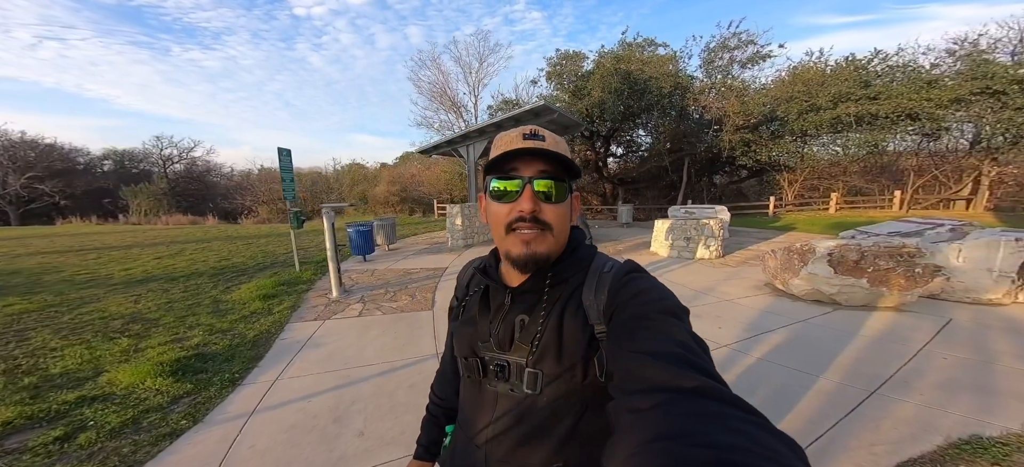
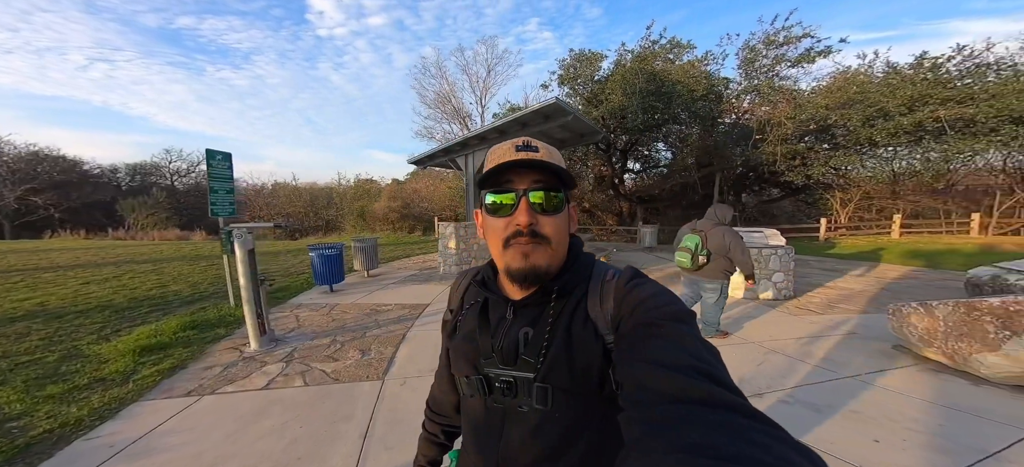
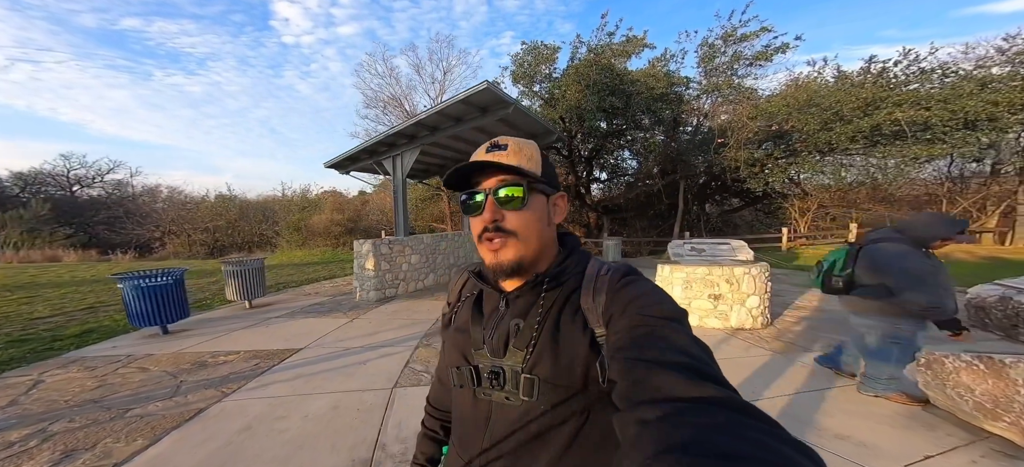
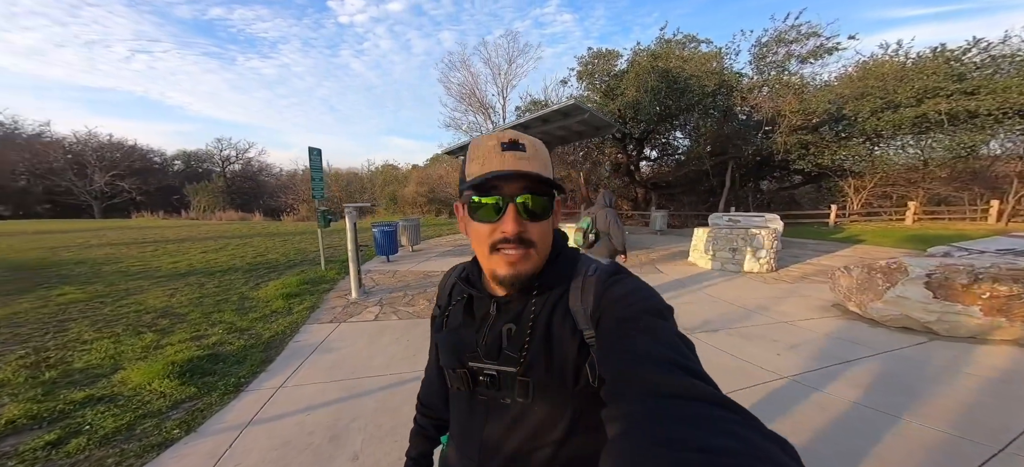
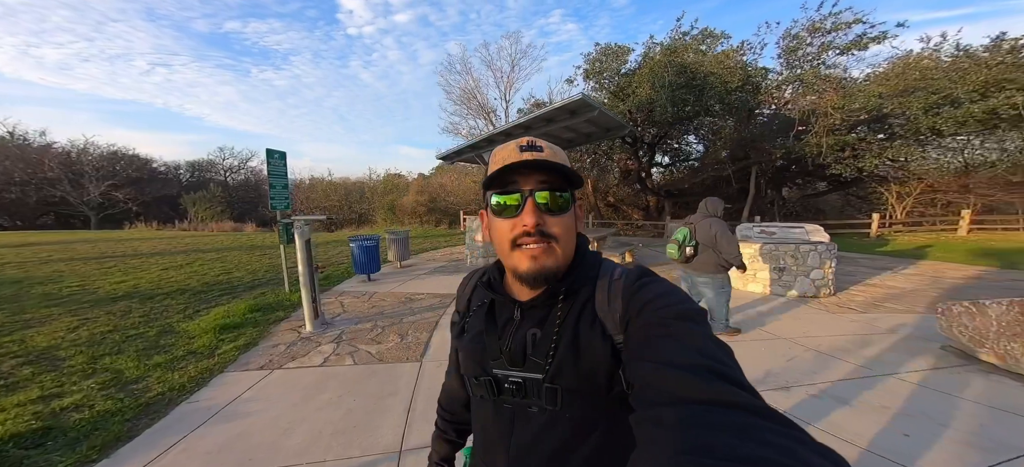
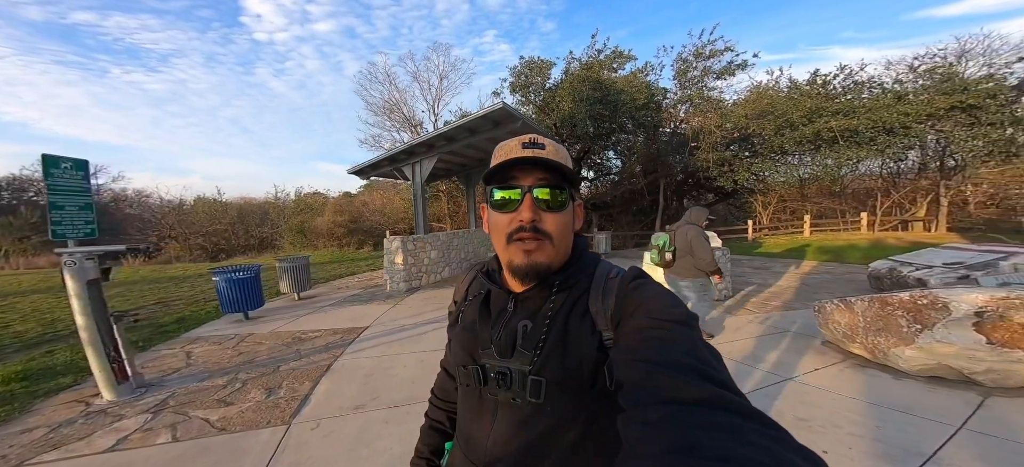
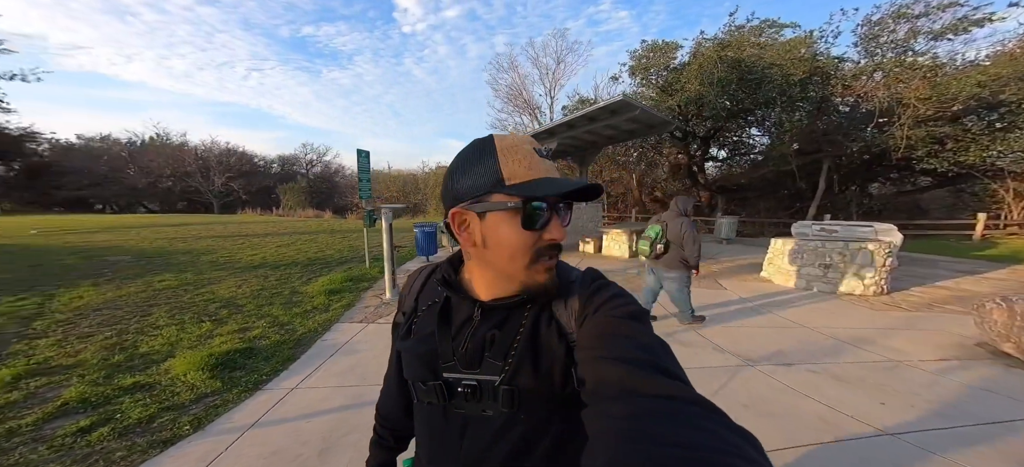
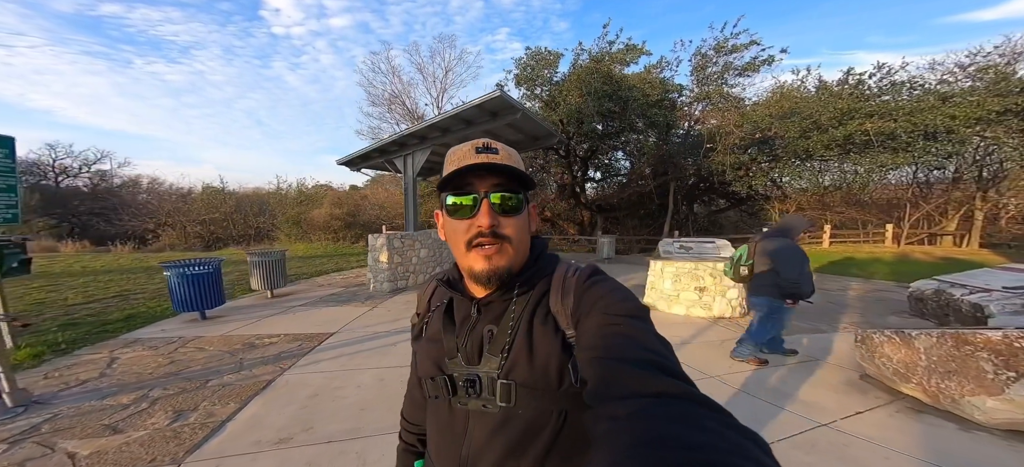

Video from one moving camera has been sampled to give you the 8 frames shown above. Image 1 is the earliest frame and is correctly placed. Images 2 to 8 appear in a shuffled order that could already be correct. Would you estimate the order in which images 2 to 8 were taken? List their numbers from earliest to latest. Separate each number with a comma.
4, 7, 5, 2, 6, 8, 3
